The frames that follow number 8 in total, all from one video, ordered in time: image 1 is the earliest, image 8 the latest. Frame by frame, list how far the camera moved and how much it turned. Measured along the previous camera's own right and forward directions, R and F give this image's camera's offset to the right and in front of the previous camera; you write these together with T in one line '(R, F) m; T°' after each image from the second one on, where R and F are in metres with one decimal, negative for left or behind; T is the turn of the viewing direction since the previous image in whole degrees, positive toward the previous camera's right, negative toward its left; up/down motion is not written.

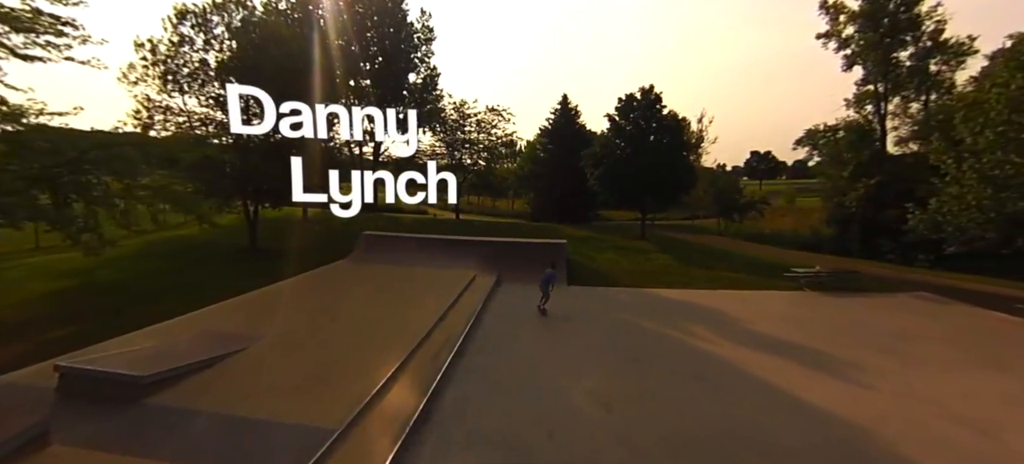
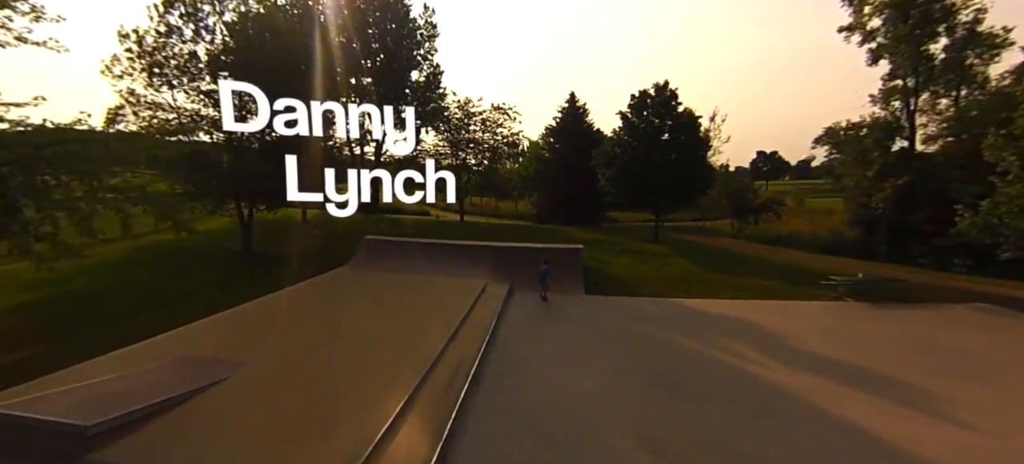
(-0.3, +0.7) m; 0°
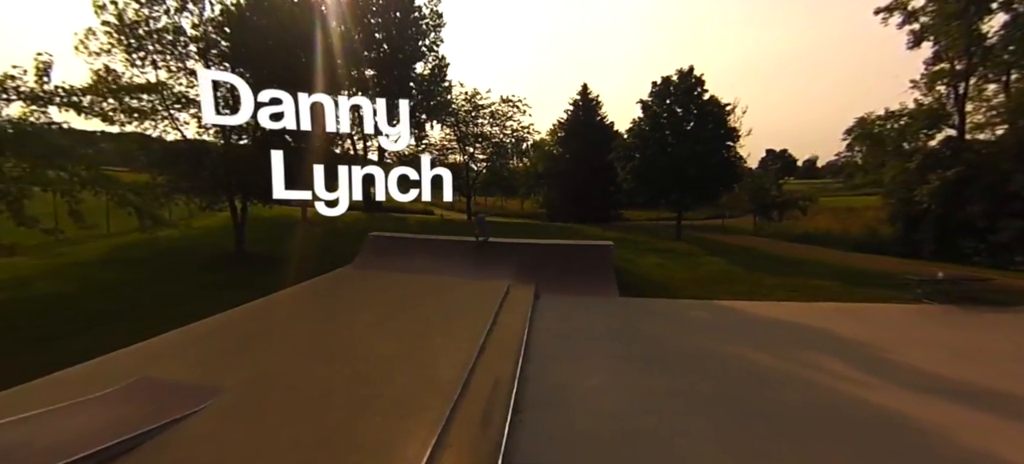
(-0.5, +1.0) m; 0°
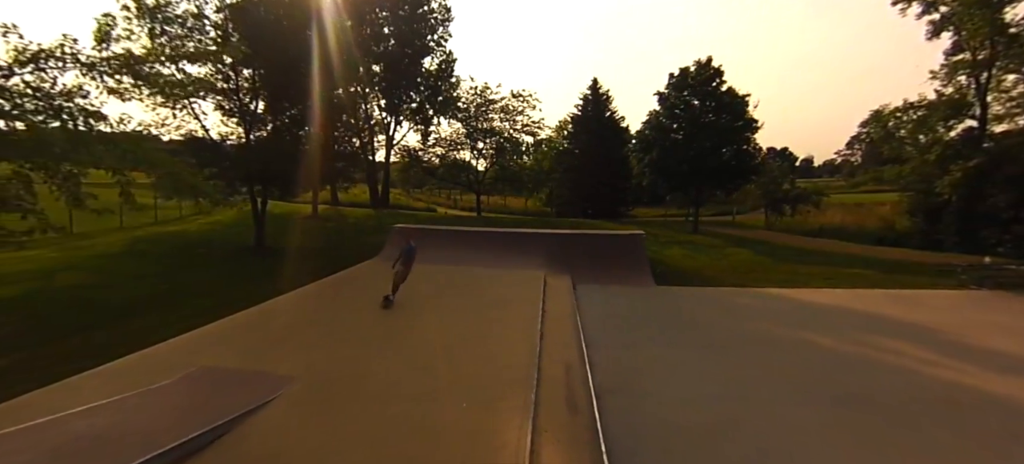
(-0.7, +0.2) m; 0°
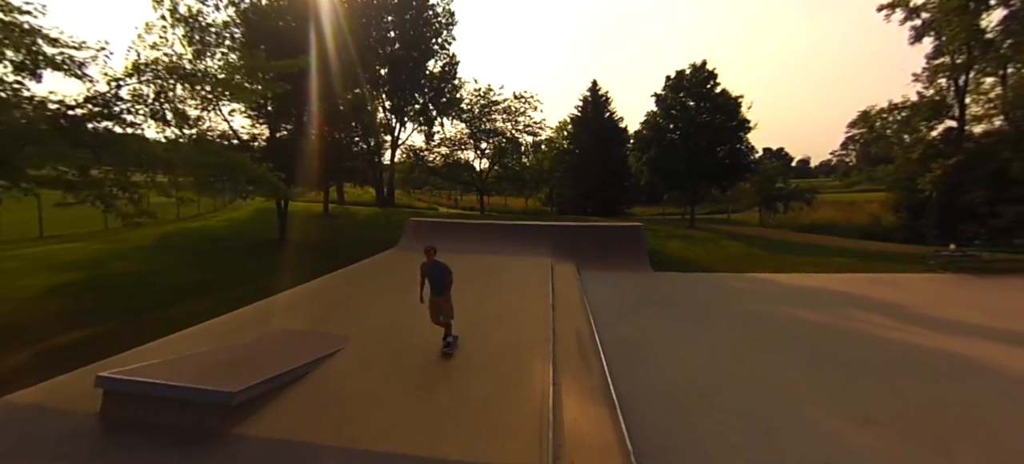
(-0.2, -0.7) m; 0°
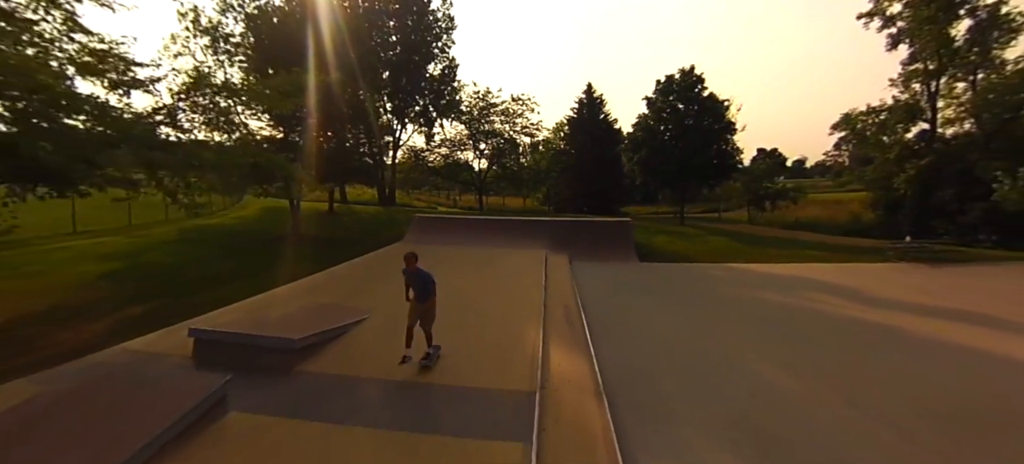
(0.0, -0.7) m; 0°
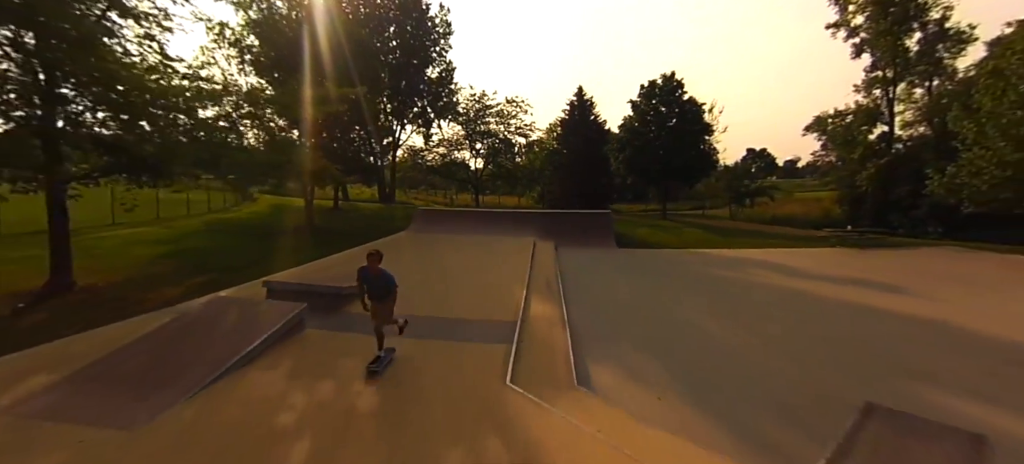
(+0.1, -1.2) m; +1°
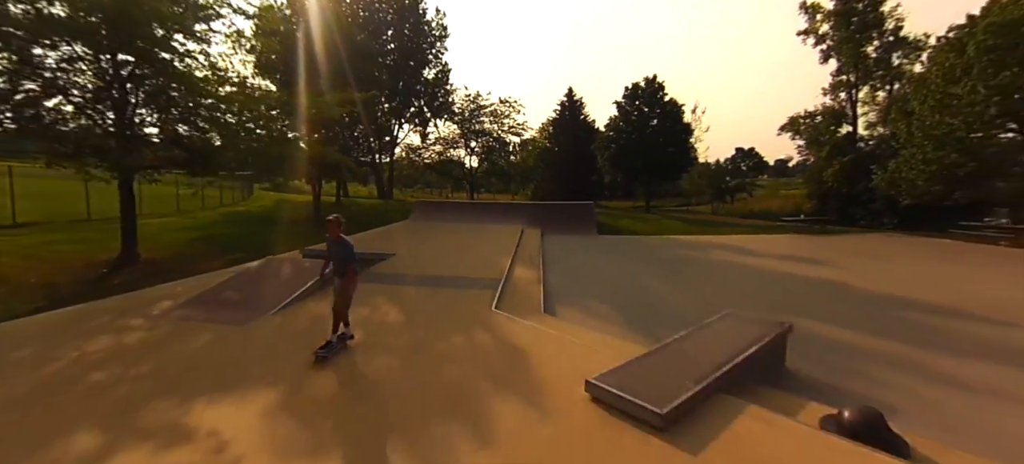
(+0.1, -1.1) m; +1°
